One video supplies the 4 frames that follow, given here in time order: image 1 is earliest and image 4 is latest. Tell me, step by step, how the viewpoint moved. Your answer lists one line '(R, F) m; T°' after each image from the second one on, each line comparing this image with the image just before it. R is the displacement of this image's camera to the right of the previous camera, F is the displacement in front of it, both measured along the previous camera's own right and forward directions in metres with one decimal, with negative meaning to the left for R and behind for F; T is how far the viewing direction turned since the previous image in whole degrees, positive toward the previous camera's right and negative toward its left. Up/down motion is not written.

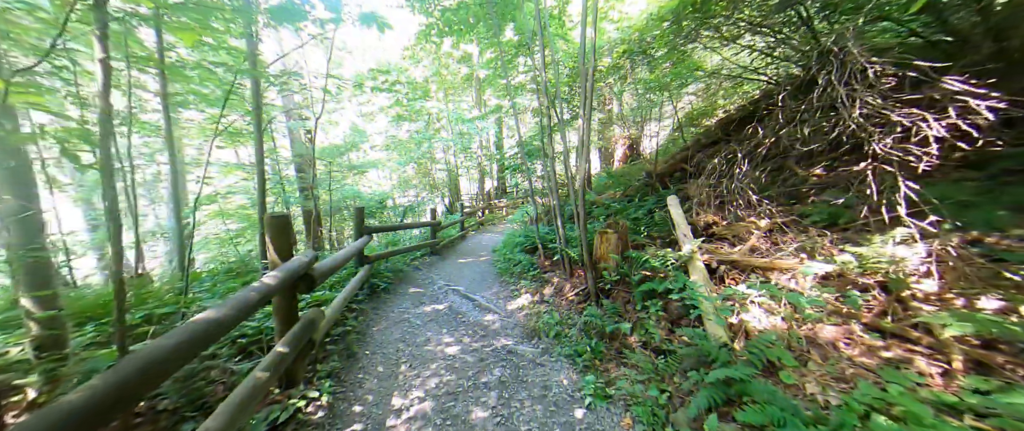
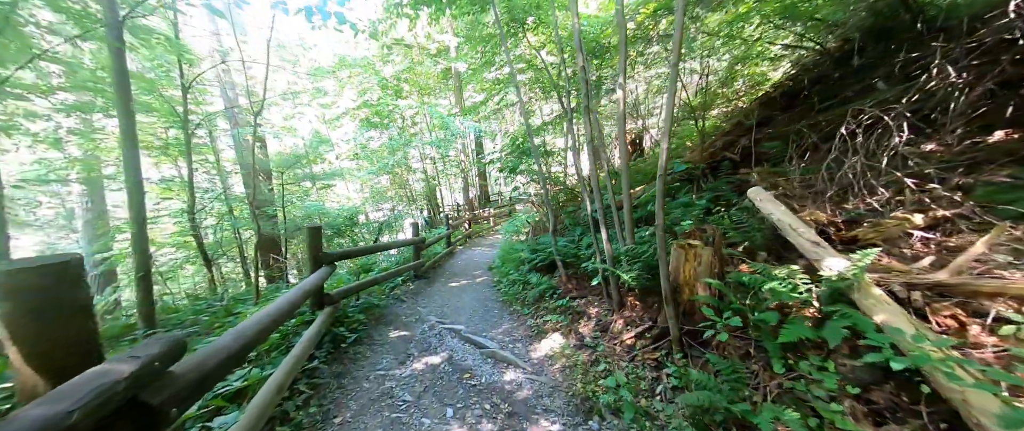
(-0.4, +1.2) m; +4°
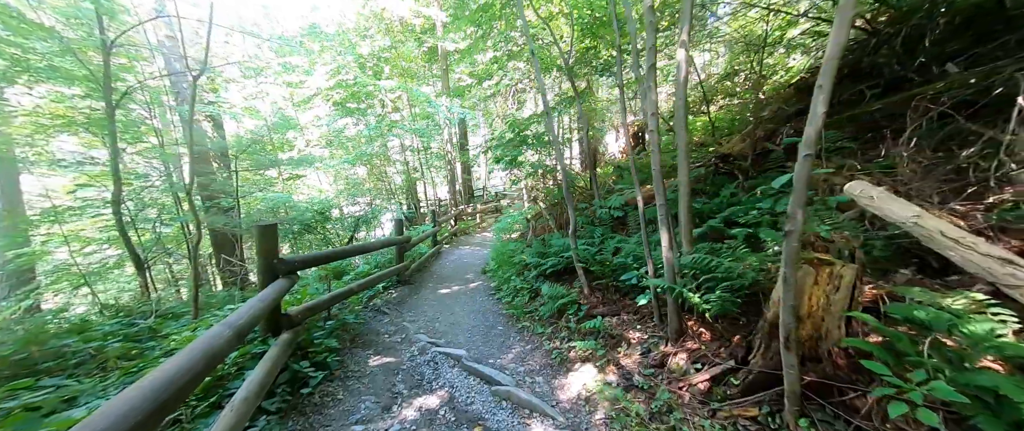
(-0.3, +0.8) m; +4°
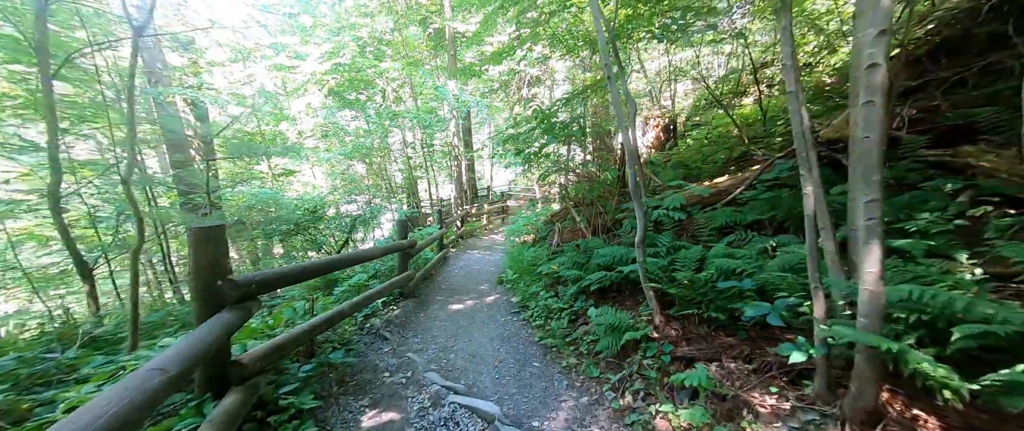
(-0.4, +0.9) m; 0°
